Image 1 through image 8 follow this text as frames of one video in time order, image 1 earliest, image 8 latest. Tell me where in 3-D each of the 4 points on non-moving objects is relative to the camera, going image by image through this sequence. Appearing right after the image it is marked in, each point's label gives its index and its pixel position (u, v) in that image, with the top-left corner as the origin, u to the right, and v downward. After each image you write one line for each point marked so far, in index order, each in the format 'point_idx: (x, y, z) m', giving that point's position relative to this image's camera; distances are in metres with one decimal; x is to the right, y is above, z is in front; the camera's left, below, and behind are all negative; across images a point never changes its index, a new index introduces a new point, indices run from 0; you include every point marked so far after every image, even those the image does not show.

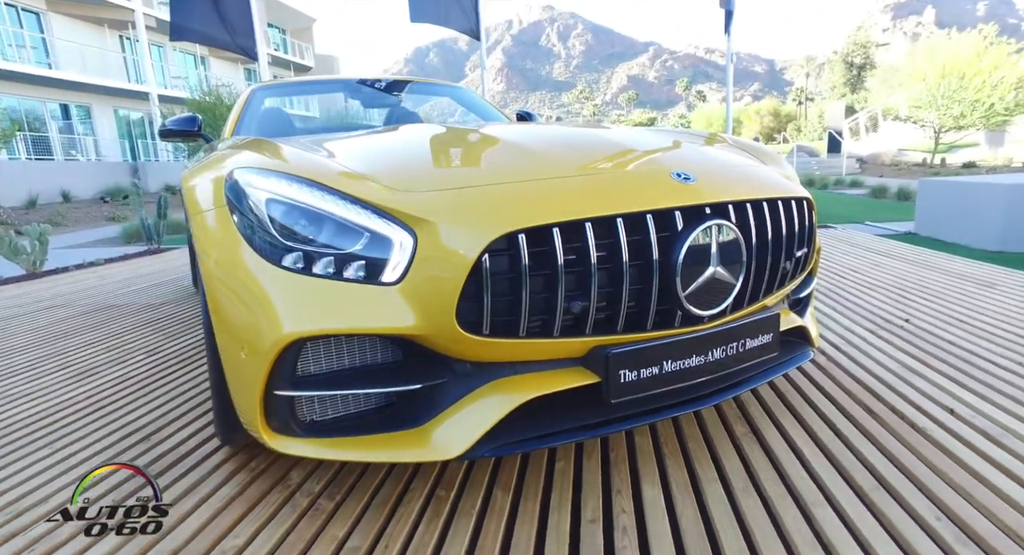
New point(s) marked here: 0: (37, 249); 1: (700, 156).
0: (-4.3, +0.3, +4.6) m
1: (+0.5, +0.4, +1.4) m
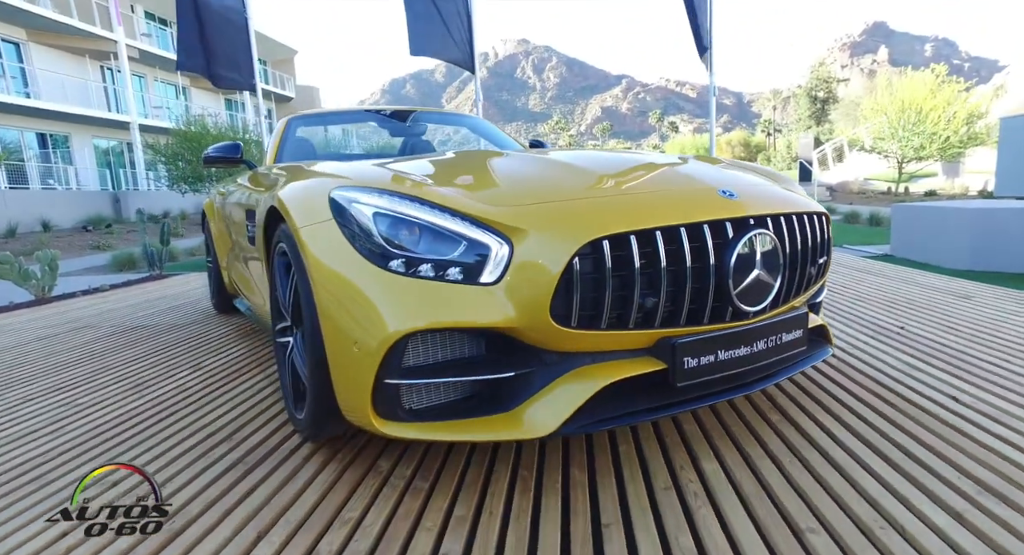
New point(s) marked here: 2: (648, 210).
0: (-4.2, 0.0, +4.6) m
1: (+0.7, +0.3, +1.6) m
2: (+0.3, +0.2, +1.2) m
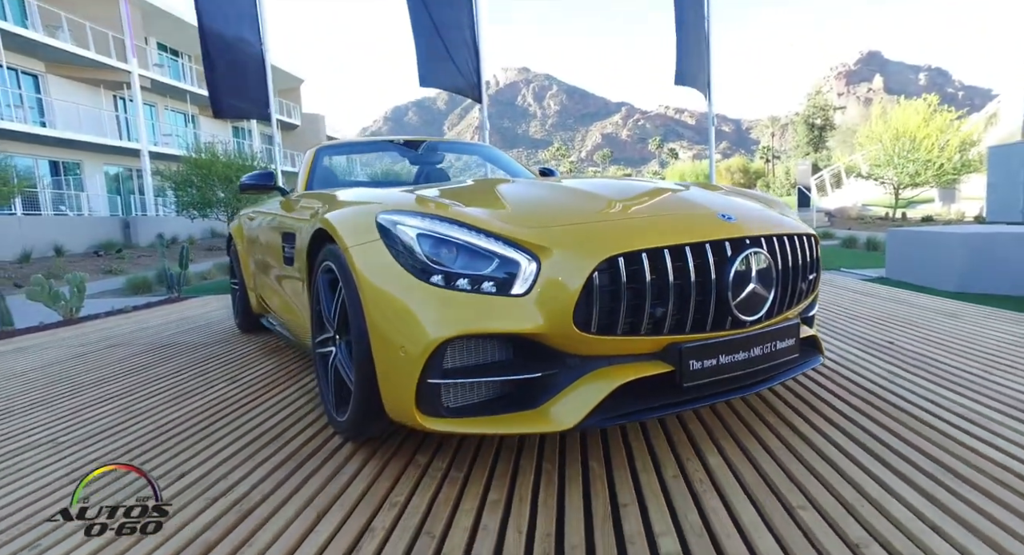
0: (-4.1, -0.2, +4.8) m
1: (+0.8, +0.3, +1.8) m
2: (+0.4, +0.1, +1.4) m
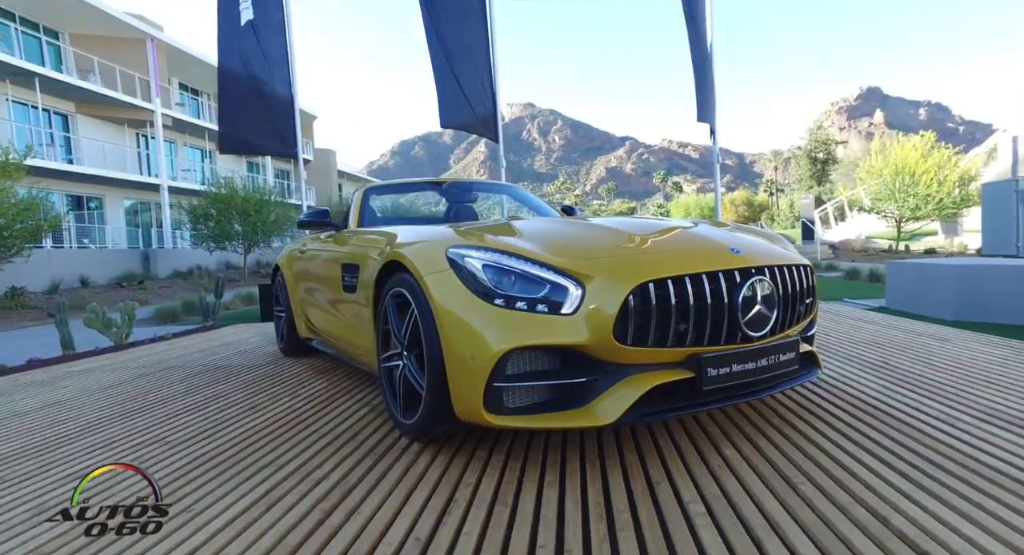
0: (-3.9, -0.5, +5.1) m
1: (+0.9, +0.2, +2.2) m
2: (+0.6, +0.1, +1.7) m
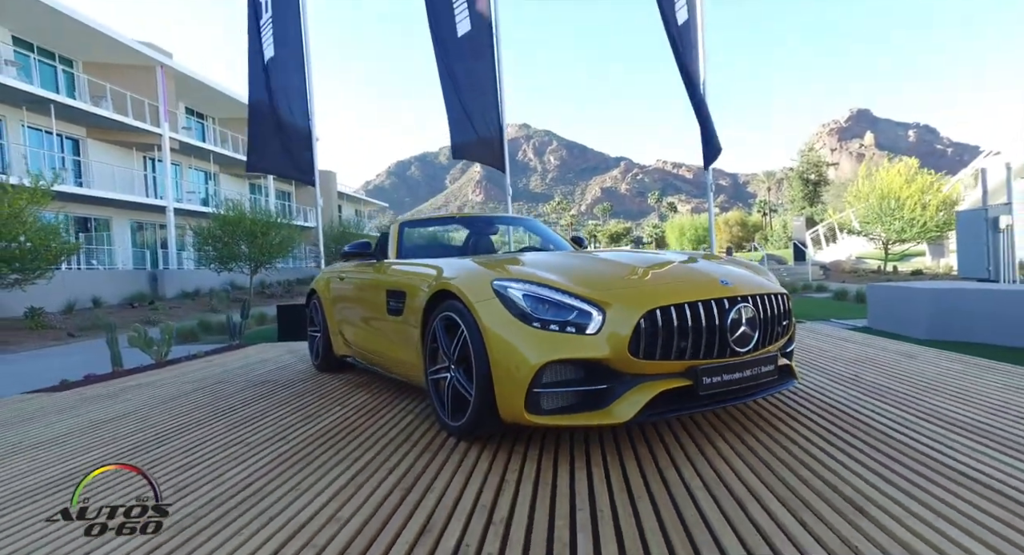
0: (-3.8, -0.7, +5.5) m
1: (+1.1, 0.0, +2.6) m
2: (+0.7, -0.1, +2.2) m
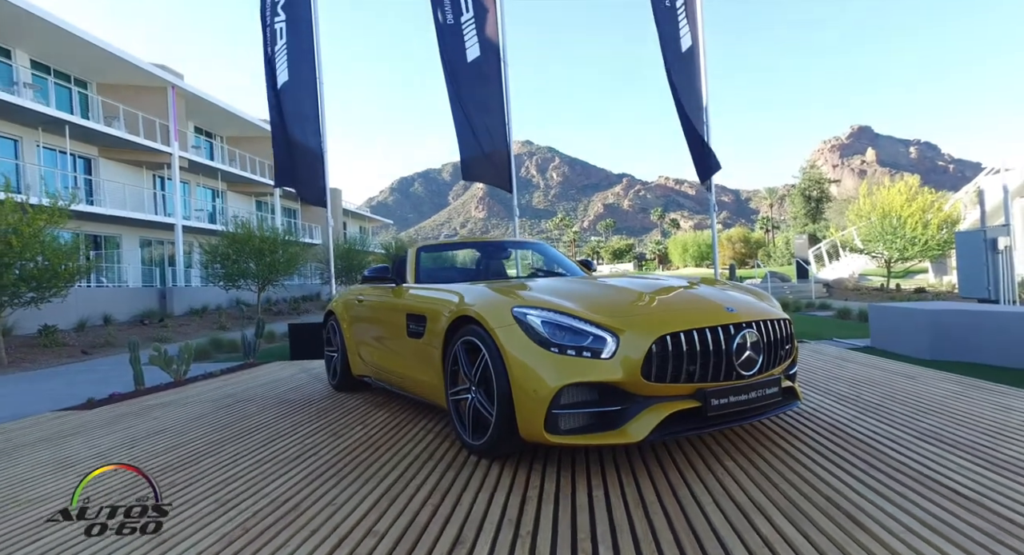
0: (-3.7, -0.9, +5.6) m
1: (+1.2, -0.1, +2.8) m
2: (+0.8, -0.2, +2.3) m
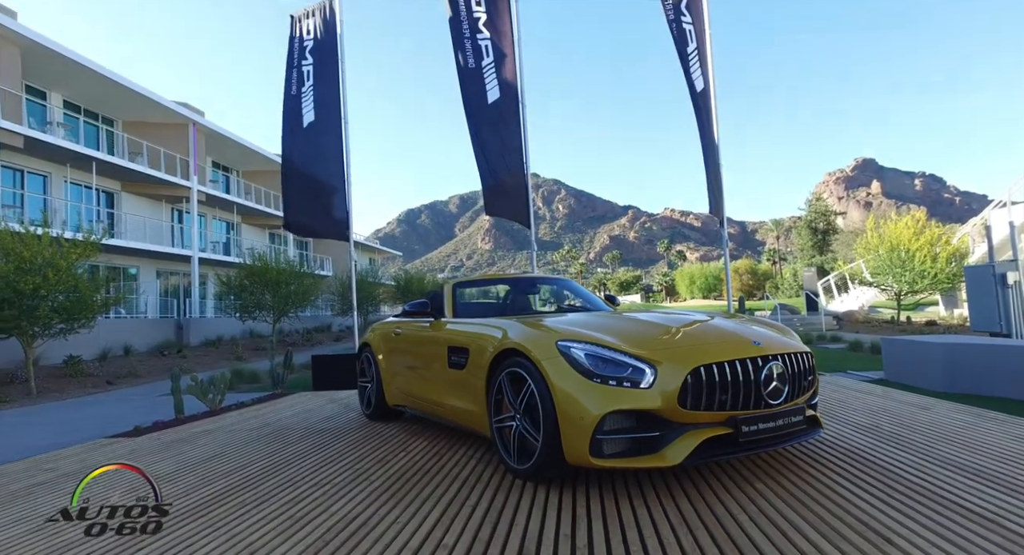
0: (-3.4, -1.3, +5.9) m
1: (+1.4, -0.3, +3.0) m
2: (+1.0, -0.4, +2.5) m
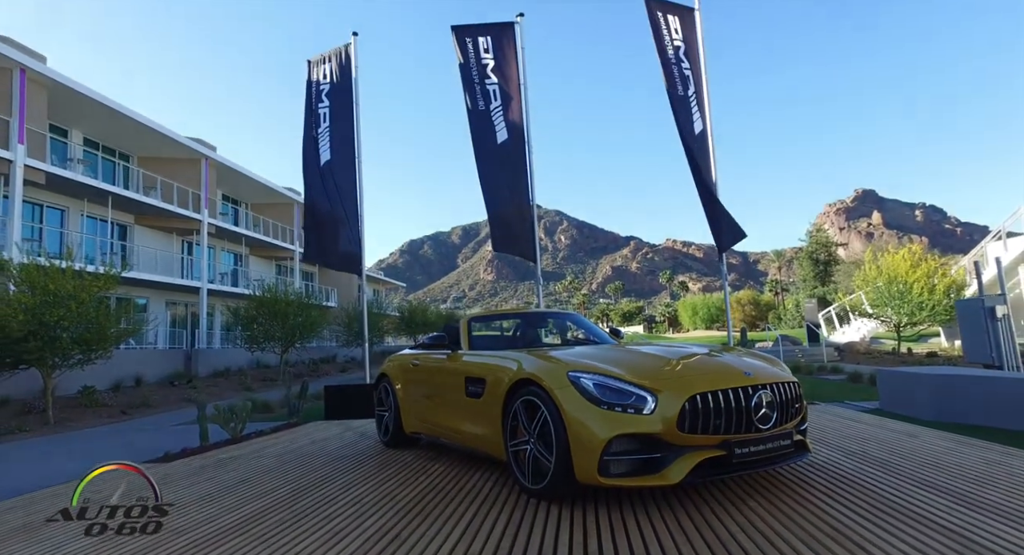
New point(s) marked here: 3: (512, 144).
0: (-3.3, -1.7, +6.1) m
1: (+1.5, -0.5, +3.3) m
2: (+1.1, -0.6, +2.9) m
3: (0.0, +2.7, +10.3) m
